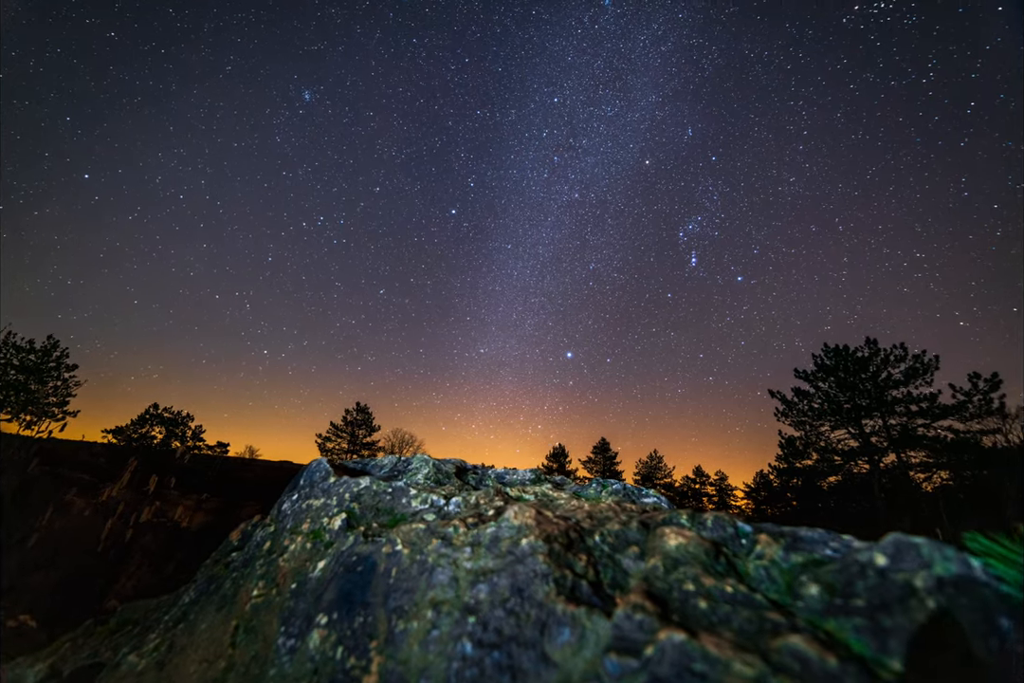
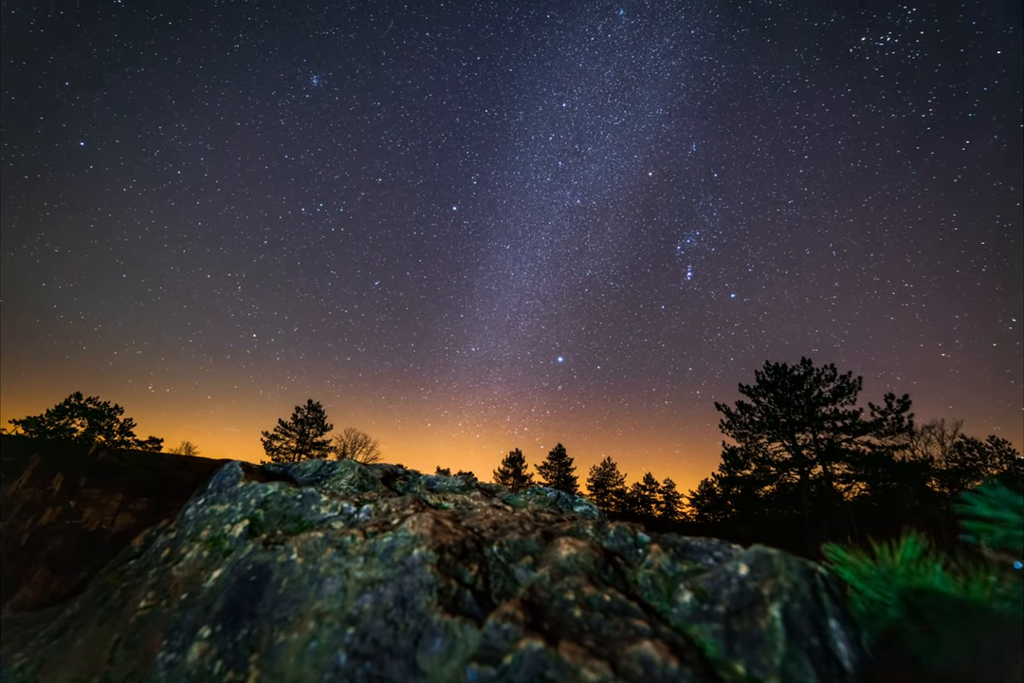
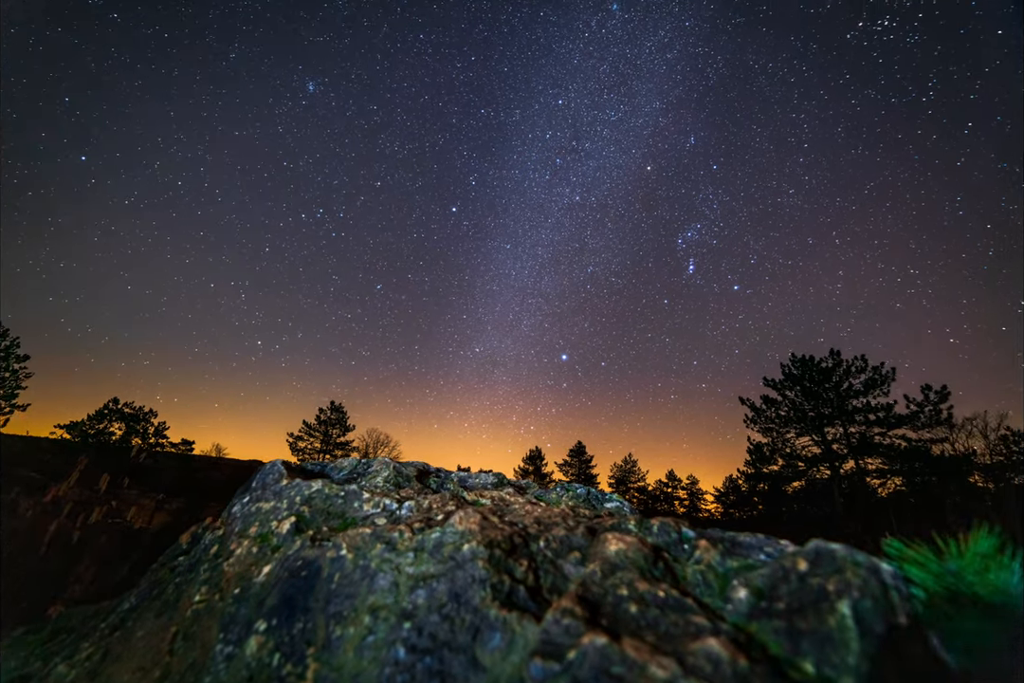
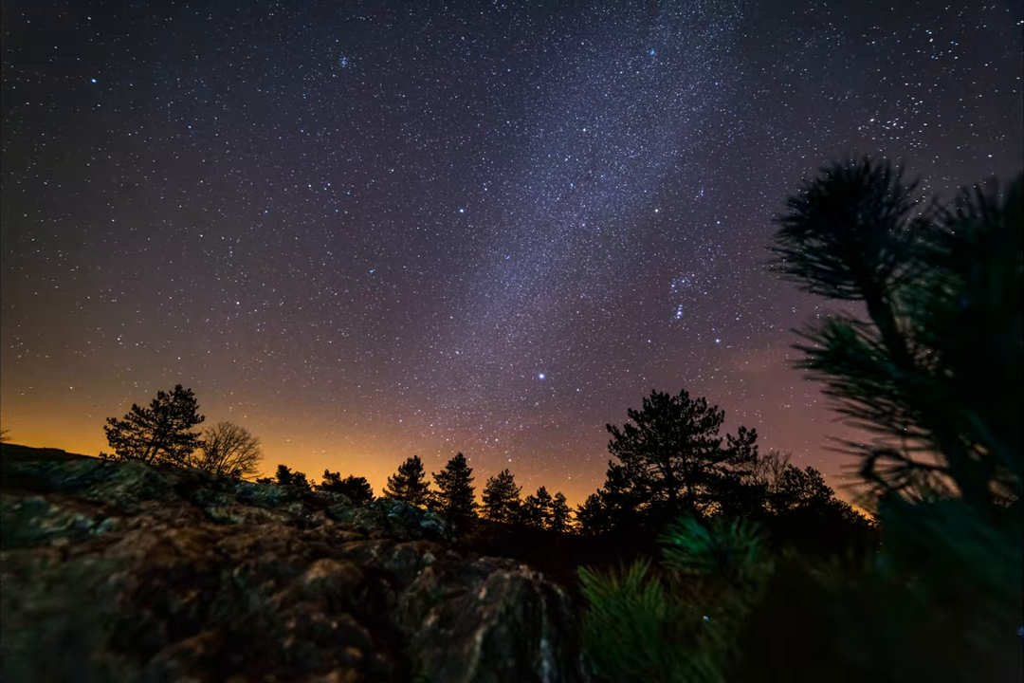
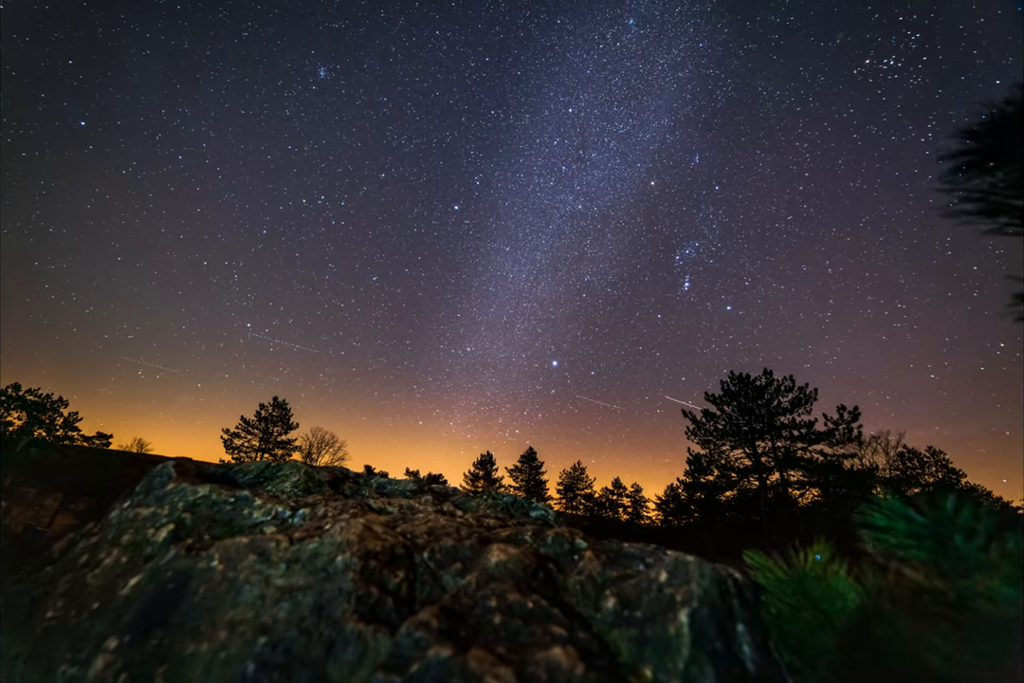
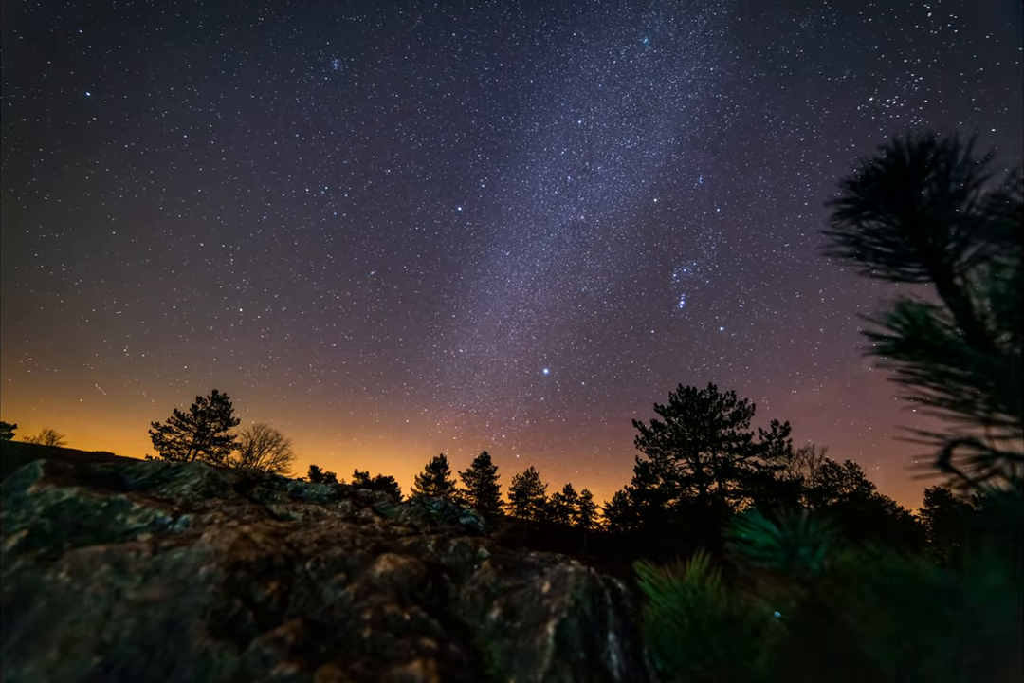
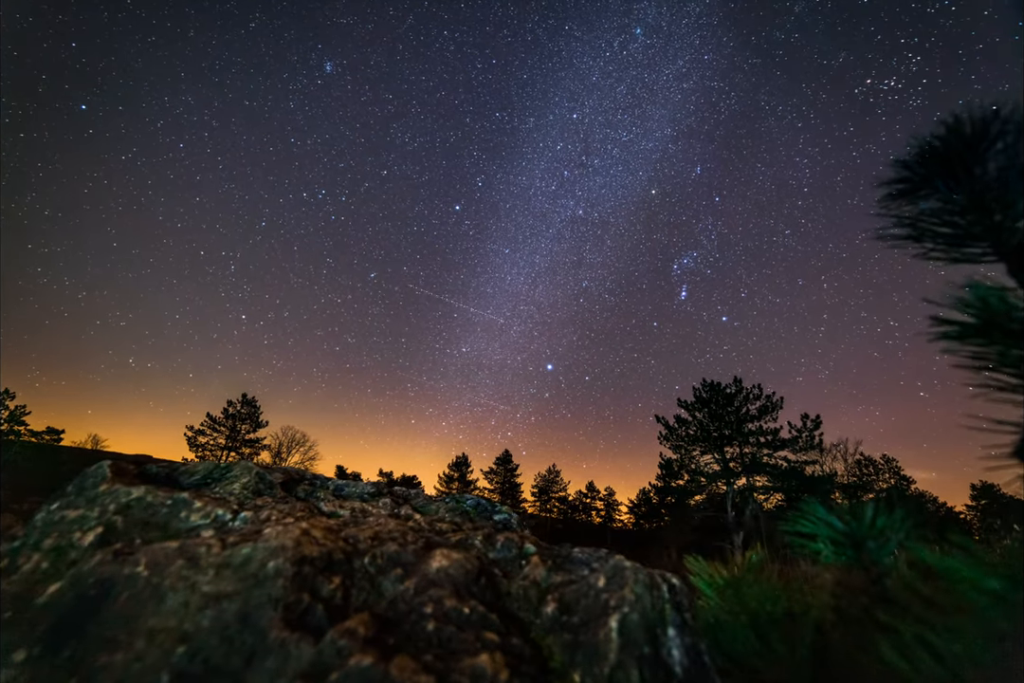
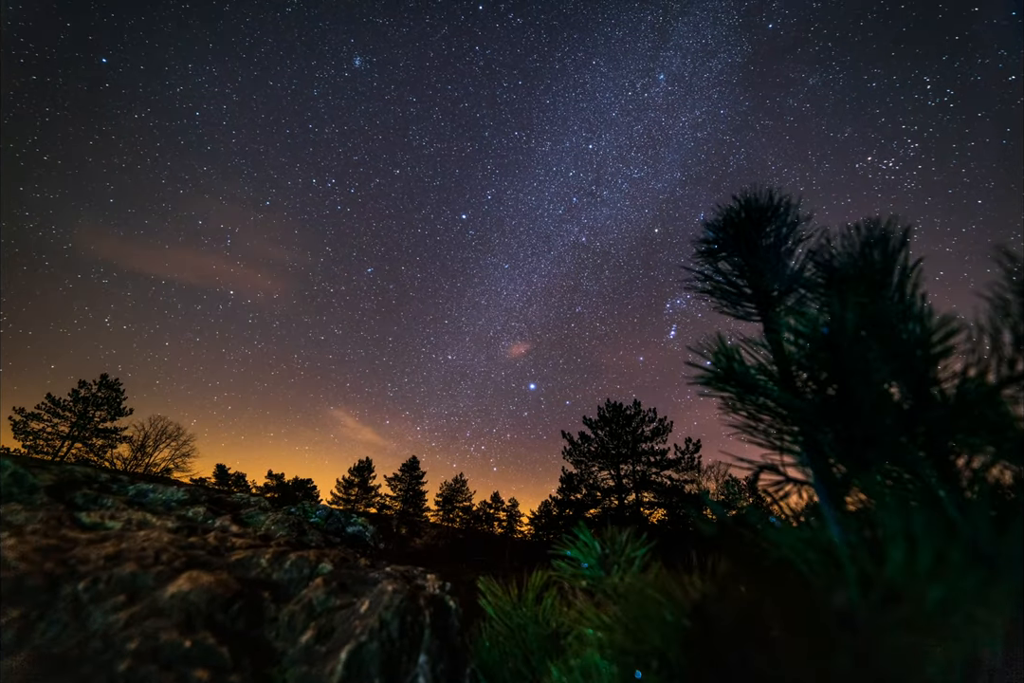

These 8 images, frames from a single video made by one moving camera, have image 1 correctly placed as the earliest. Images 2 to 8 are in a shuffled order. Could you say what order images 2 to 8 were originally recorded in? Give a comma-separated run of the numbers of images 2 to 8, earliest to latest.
3, 2, 5, 7, 6, 4, 8
